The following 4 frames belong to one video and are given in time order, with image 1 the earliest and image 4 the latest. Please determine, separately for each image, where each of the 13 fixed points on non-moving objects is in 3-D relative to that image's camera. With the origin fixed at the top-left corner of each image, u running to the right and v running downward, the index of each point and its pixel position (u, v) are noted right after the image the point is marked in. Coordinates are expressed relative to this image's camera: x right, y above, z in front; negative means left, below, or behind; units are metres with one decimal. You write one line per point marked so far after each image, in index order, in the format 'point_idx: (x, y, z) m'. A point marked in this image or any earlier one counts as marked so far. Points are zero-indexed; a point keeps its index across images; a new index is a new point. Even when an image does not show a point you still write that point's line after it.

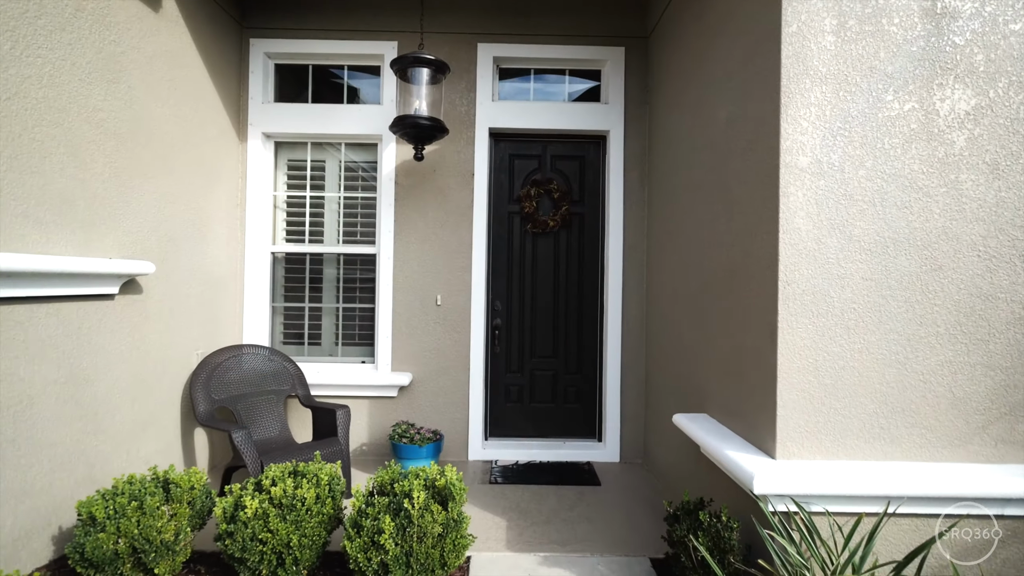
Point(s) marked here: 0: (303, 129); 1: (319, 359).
0: (-1.4, +1.1, +3.5) m
1: (-1.3, -0.5, +3.6) m
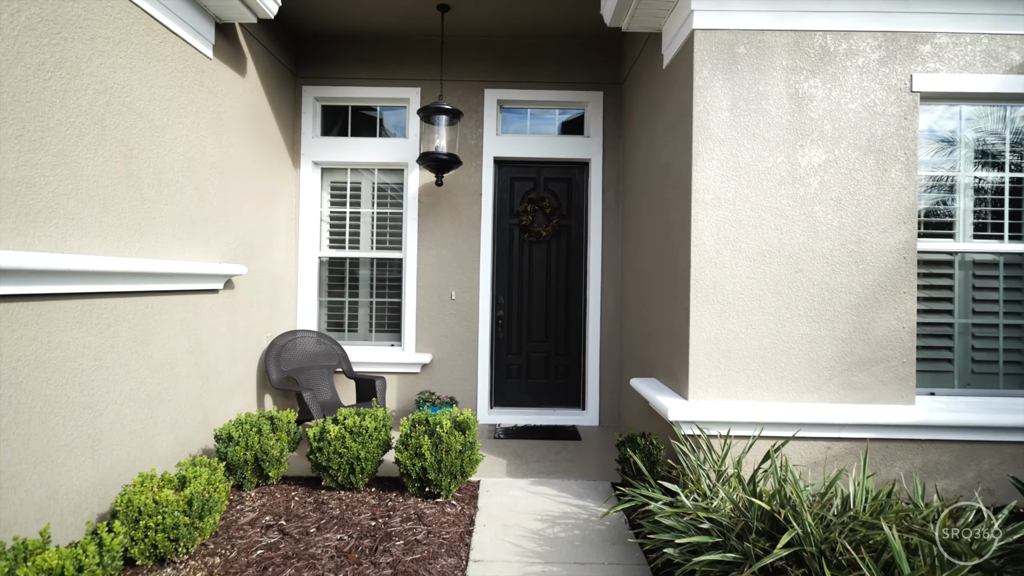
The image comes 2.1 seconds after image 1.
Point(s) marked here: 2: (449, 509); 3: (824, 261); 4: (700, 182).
0: (-1.4, +1.1, +4.4) m
1: (-1.3, -0.5, +4.5) m
2: (-0.3, -1.1, +2.7) m
3: (+1.5, +0.1, +2.7) m
4: (+0.9, +0.5, +2.7) m
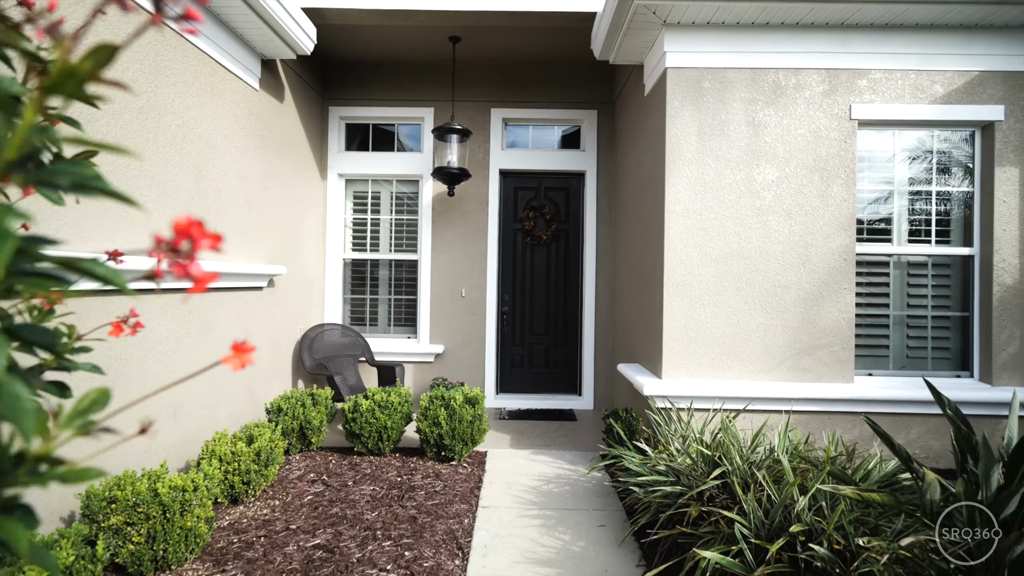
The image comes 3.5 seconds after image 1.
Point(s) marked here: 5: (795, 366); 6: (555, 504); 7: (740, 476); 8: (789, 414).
0: (-1.3, +1.1, +4.9) m
1: (-1.3, -0.4, +5.0) m
2: (-0.3, -1.1, +3.2) m
3: (+1.6, +0.2, +3.2) m
4: (+0.9, +0.5, +3.2) m
5: (+1.7, -0.5, +3.1) m
6: (+0.2, -1.1, +2.9) m
7: (+0.9, -0.7, +2.1) m
8: (+1.6, -0.7, +3.1) m
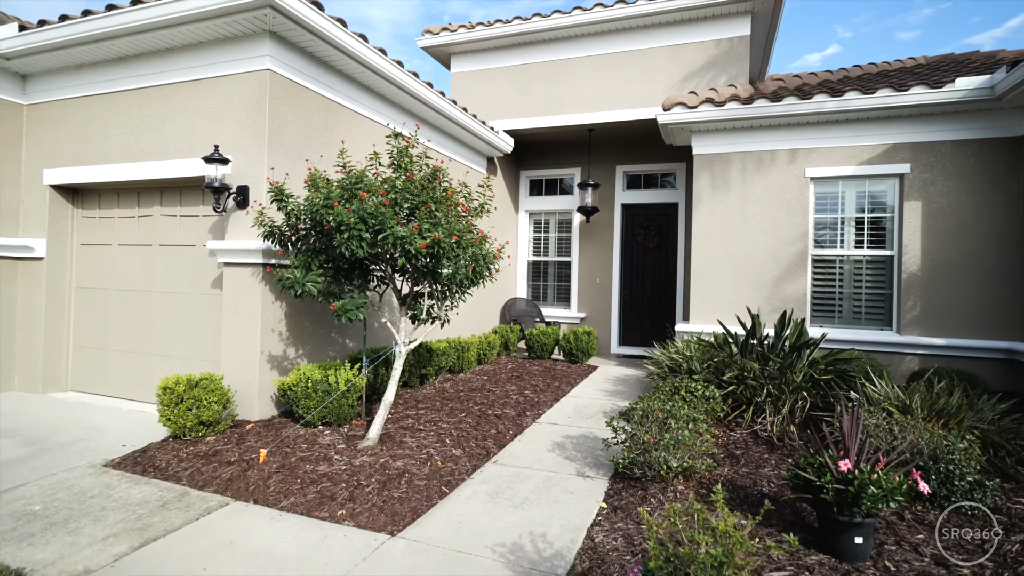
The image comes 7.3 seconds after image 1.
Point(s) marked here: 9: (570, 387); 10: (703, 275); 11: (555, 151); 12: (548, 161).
0: (+0.5, +1.2, +8.3) m
1: (+0.5, -0.3, +8.3) m
2: (+0.8, -0.9, +6.2) m
3: (+2.6, +0.3, +5.6) m
4: (+2.0, +0.7, +5.8) m
5: (+2.6, -0.3, +5.5) m
6: (+1.2, -1.0, +5.7) m
7: (+1.5, -0.6, +4.8) m
8: (+2.6, -0.6, +5.5) m
9: (+0.6, -1.0, +5.4) m
10: (+2.1, +0.1, +5.8) m
11: (+0.7, +2.1, +8.2) m
12: (+0.5, +1.9, +8.2) m
